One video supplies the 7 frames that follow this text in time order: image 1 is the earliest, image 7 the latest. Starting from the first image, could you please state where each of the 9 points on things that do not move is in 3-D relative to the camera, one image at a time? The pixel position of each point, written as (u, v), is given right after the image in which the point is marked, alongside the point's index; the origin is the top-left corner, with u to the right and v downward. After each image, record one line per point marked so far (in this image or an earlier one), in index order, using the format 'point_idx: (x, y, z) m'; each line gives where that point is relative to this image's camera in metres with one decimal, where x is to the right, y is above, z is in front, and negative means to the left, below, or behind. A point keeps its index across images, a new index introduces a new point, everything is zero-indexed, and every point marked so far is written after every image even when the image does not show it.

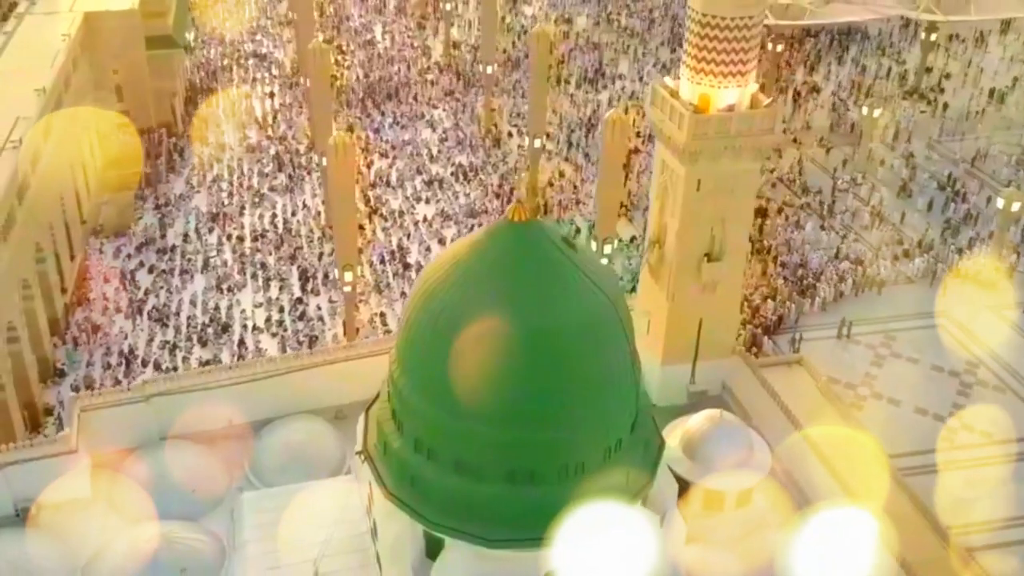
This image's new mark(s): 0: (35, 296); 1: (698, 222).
0: (-7.0, -0.1, +14.5) m
1: (+2.2, +0.8, +11.4) m
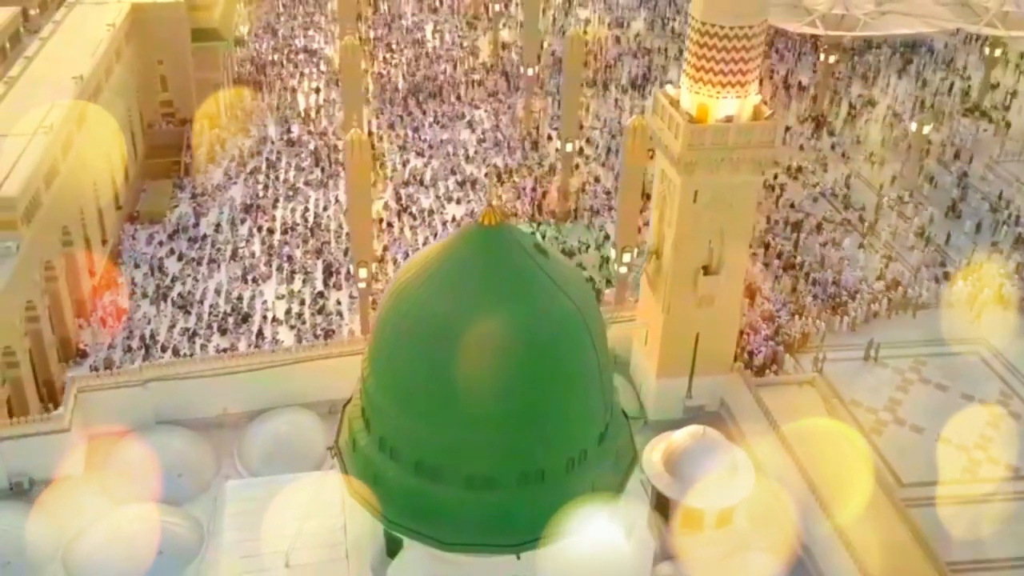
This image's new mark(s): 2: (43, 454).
0: (-6.9, +0.1, +14.9) m
1: (+2.1, +0.6, +11.1) m
2: (-5.4, -1.9, +11.1) m
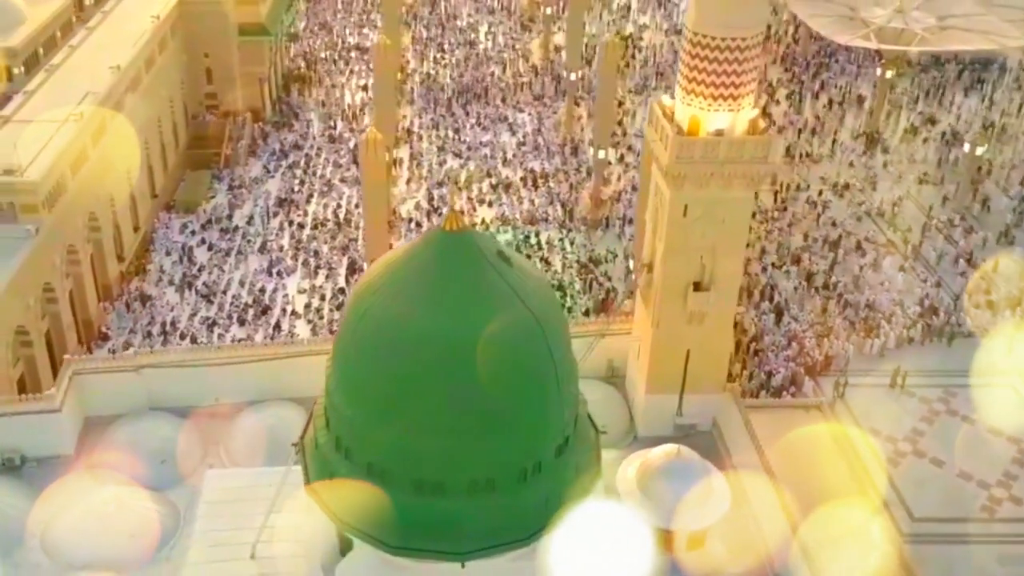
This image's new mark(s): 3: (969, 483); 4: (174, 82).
0: (-6.7, +0.4, +15.4) m
1: (+1.9, +0.4, +10.9) m
2: (-5.6, -1.7, +11.5) m
3: (+6.9, -2.9, +14.7) m
4: (-6.9, +4.2, +19.9) m
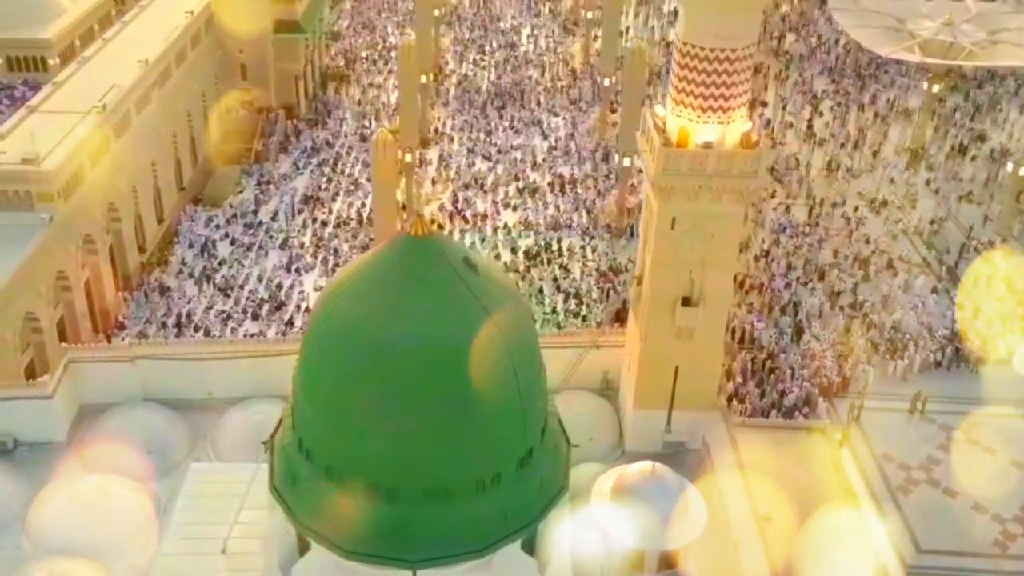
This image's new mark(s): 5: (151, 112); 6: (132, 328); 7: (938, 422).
0: (-6.6, +0.6, +15.7) m
1: (+1.8, +0.3, +10.6) m
2: (-5.8, -1.5, +11.7) m
3: (+6.8, -3.3, +14.2) m
4: (-6.3, +4.3, +20.2) m
5: (-6.4, +3.1, +17.3) m
6: (-6.3, -0.7, +16.2) m
7: (+6.9, -2.2, +16.0) m
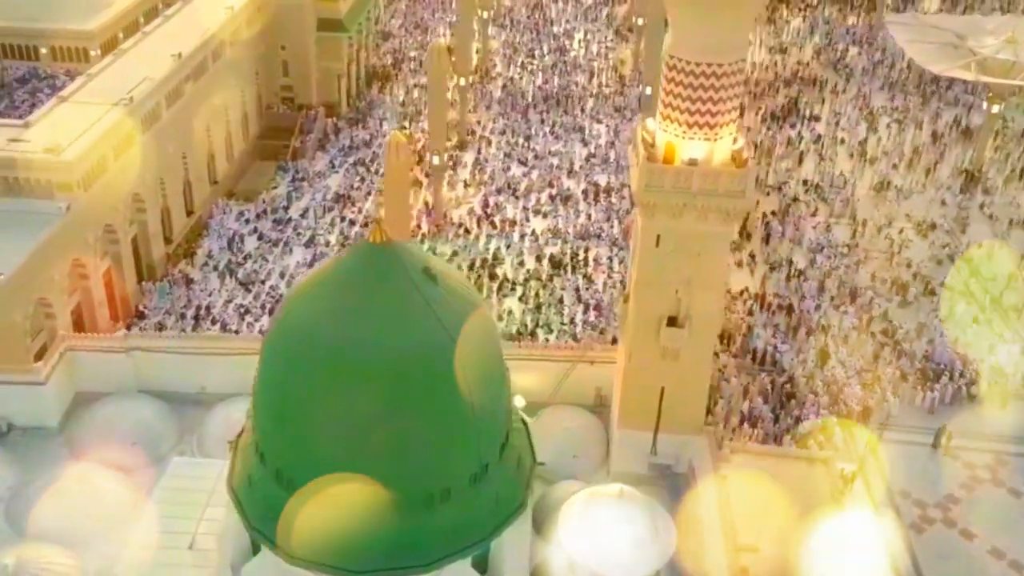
0: (-6.4, +0.8, +16.0) m
1: (+1.5, +0.1, +10.3) m
2: (-6.0, -1.4, +12.0) m
3: (+6.7, -3.8, +13.5) m
4: (-5.6, +4.5, +20.4) m
5: (-5.9, +3.3, +17.6) m
6: (-6.1, -0.5, +16.5) m
7: (+7.0, -2.6, +15.2) m
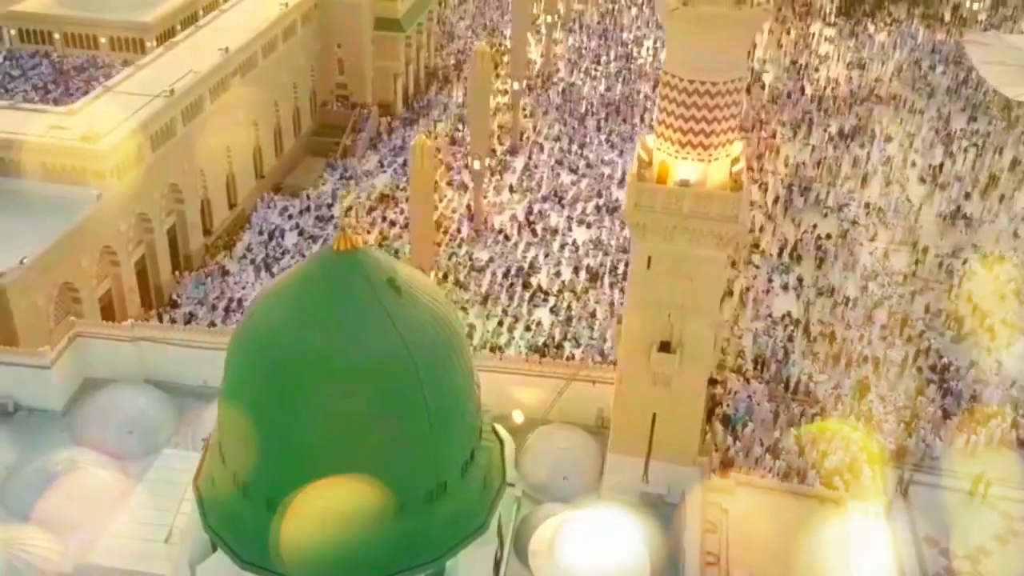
0: (-5.9, +1.0, +16.3) m
1: (+1.4, -0.2, +9.9) m
2: (-6.0, -1.2, +12.2) m
3: (+6.5, -4.3, +12.6) m
4: (-4.5, +4.6, +20.6) m
5: (-5.1, +3.4, +17.8) m
6: (-5.6, -0.3, +16.8) m
7: (+7.1, -3.2, +14.3) m
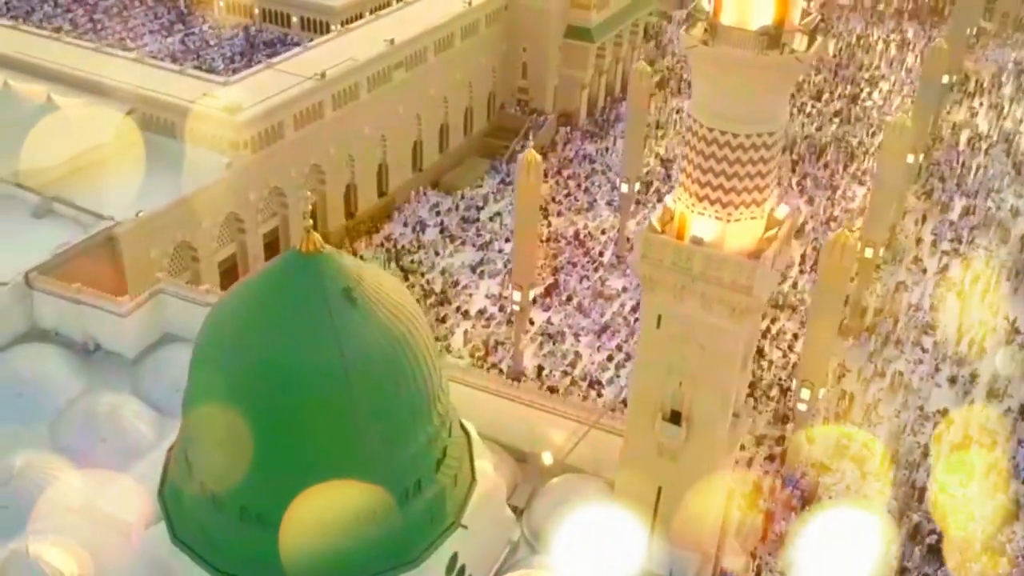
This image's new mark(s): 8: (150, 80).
0: (-3.8, +1.4, +16.8) m
1: (+1.3, -0.7, +8.7) m
2: (-5.3, -0.5, +12.9) m
3: (+6.2, -5.8, +10.0) m
4: (-0.6, +4.6, +20.6) m
5: (-2.2, +3.6, +18.1) m
6: (-3.6, +0.1, +17.2) m
7: (+7.3, -4.9, +11.5) m
8: (-6.0, +3.5, +16.5) m
